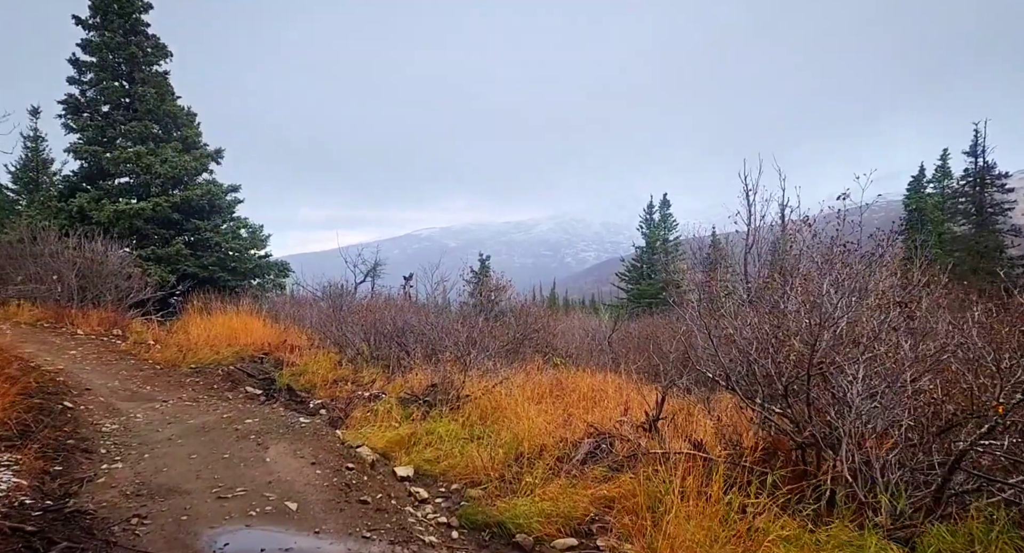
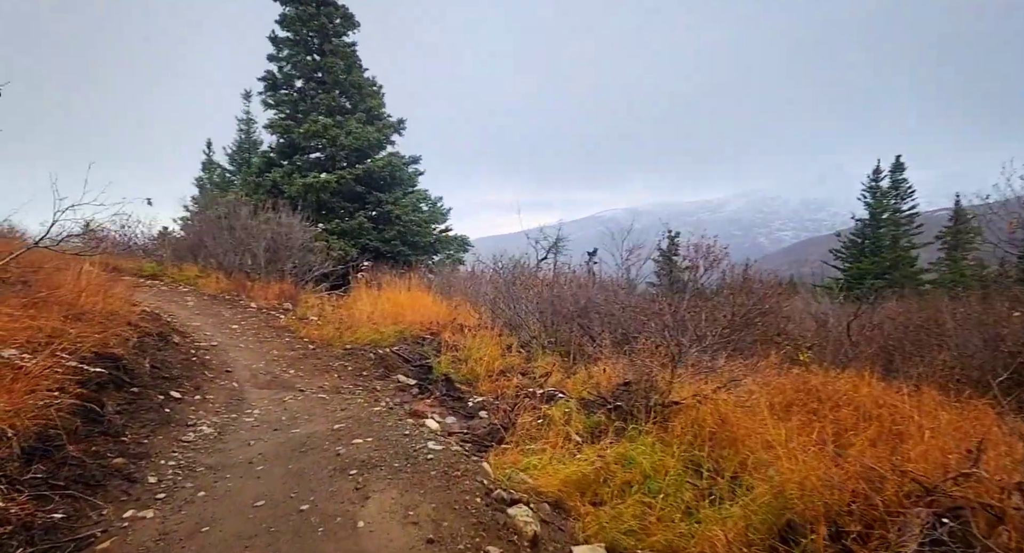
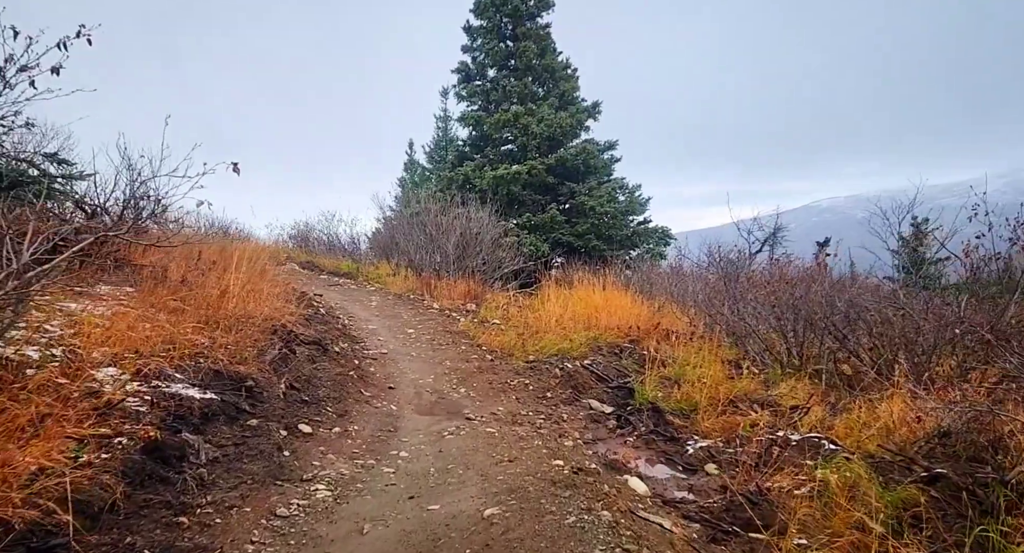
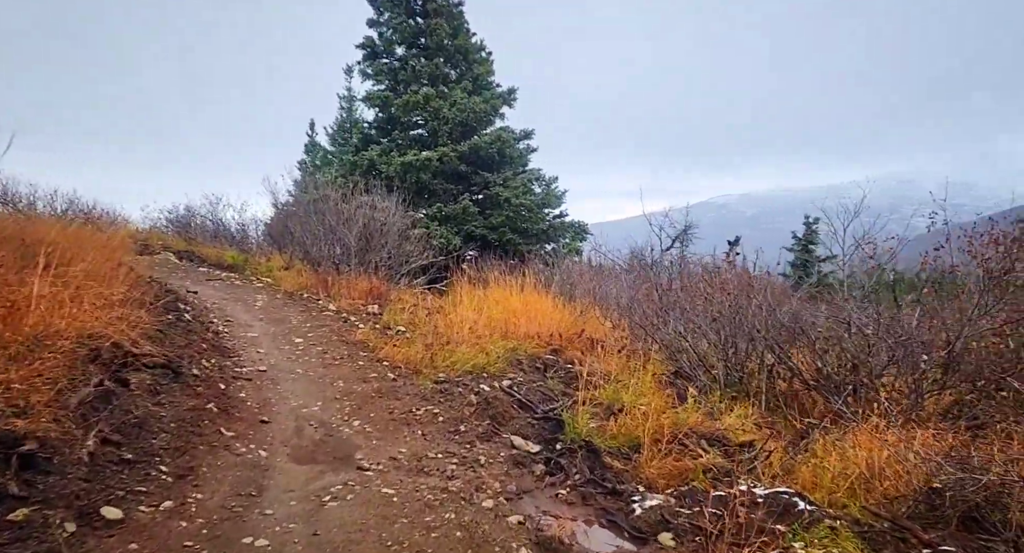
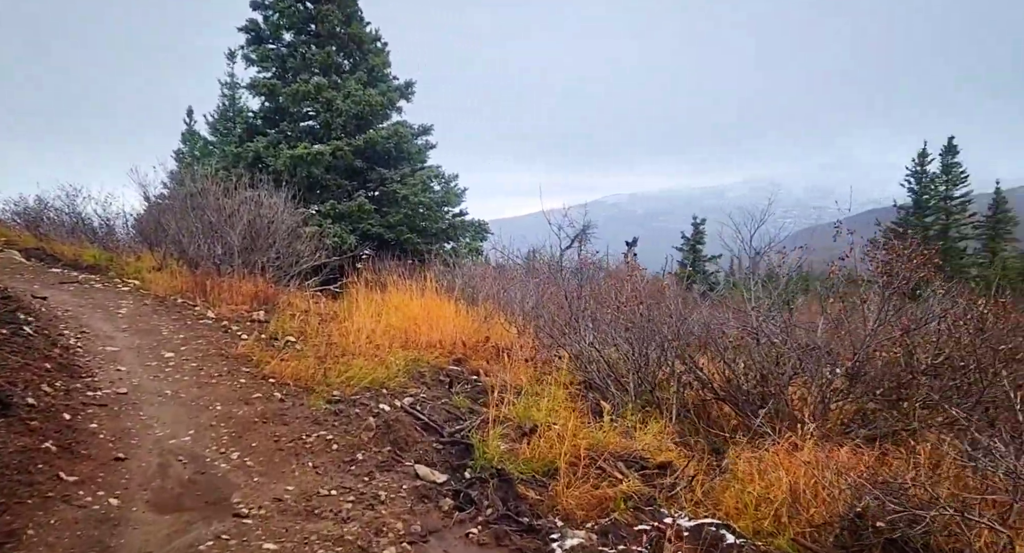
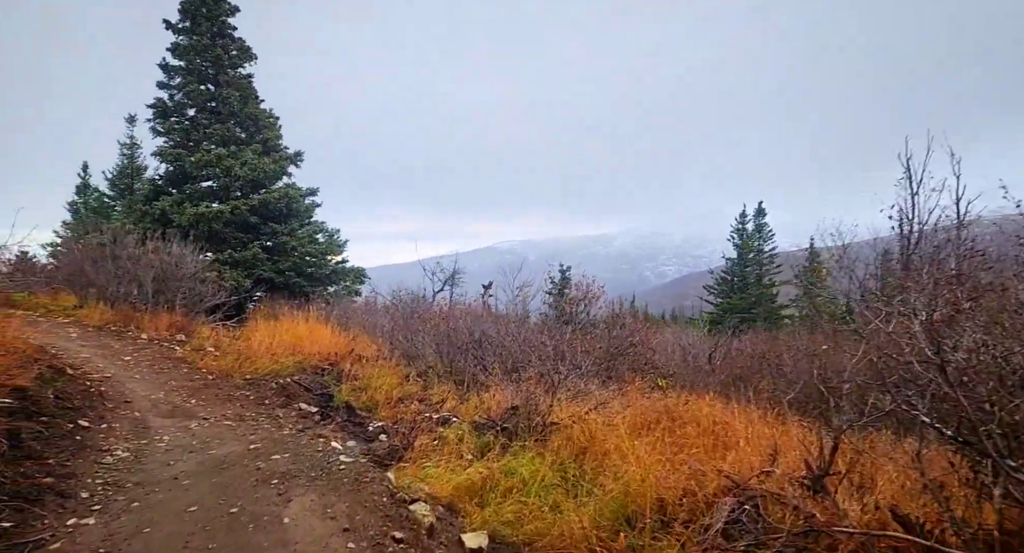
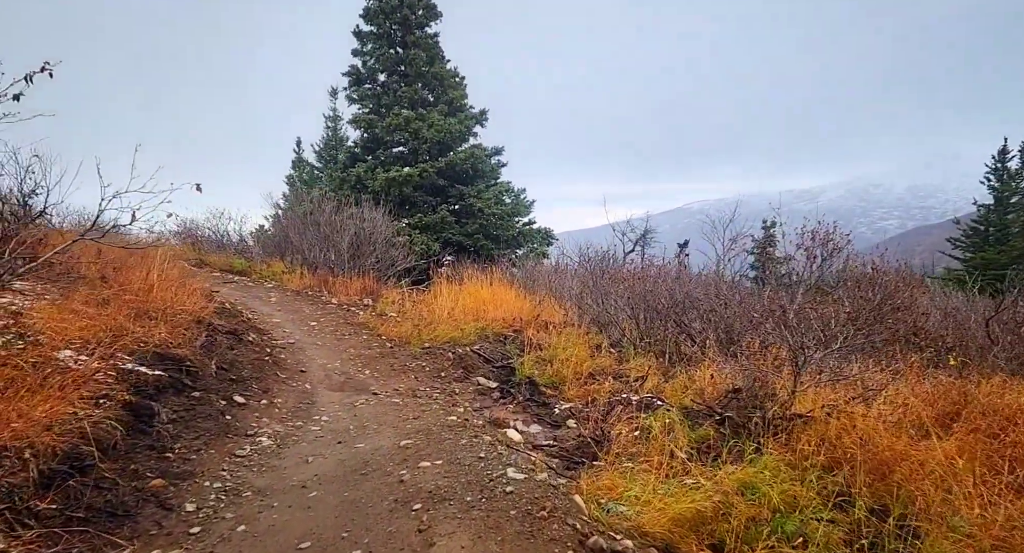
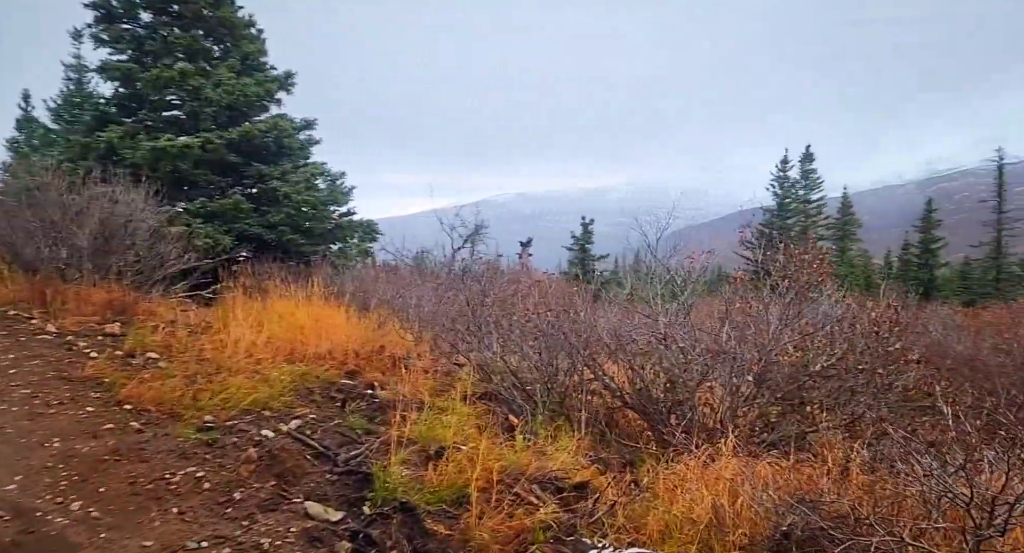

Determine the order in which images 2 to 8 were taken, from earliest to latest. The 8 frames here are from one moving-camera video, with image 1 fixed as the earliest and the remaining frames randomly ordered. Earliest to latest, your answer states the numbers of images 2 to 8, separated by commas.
6, 2, 7, 3, 4, 5, 8
